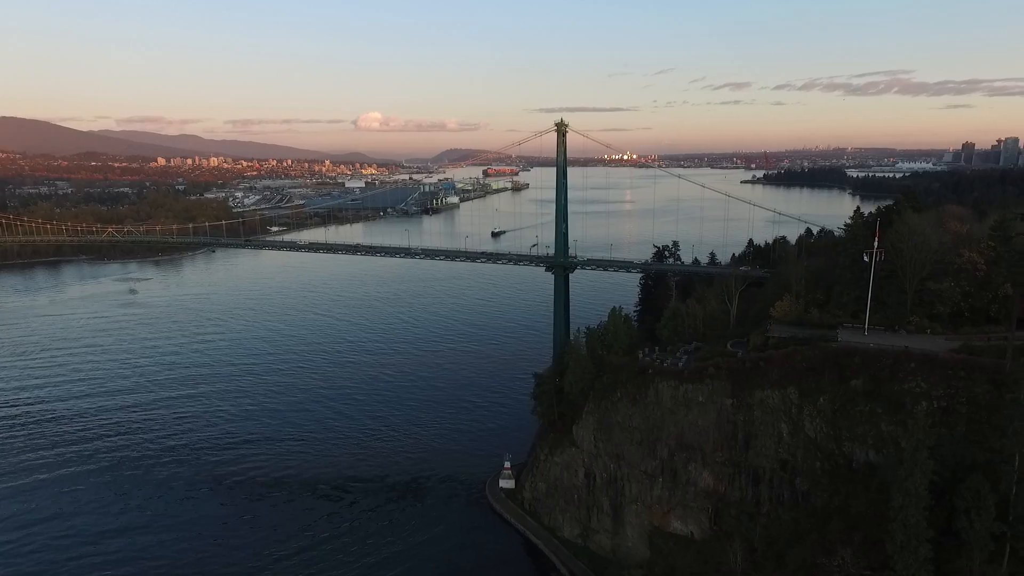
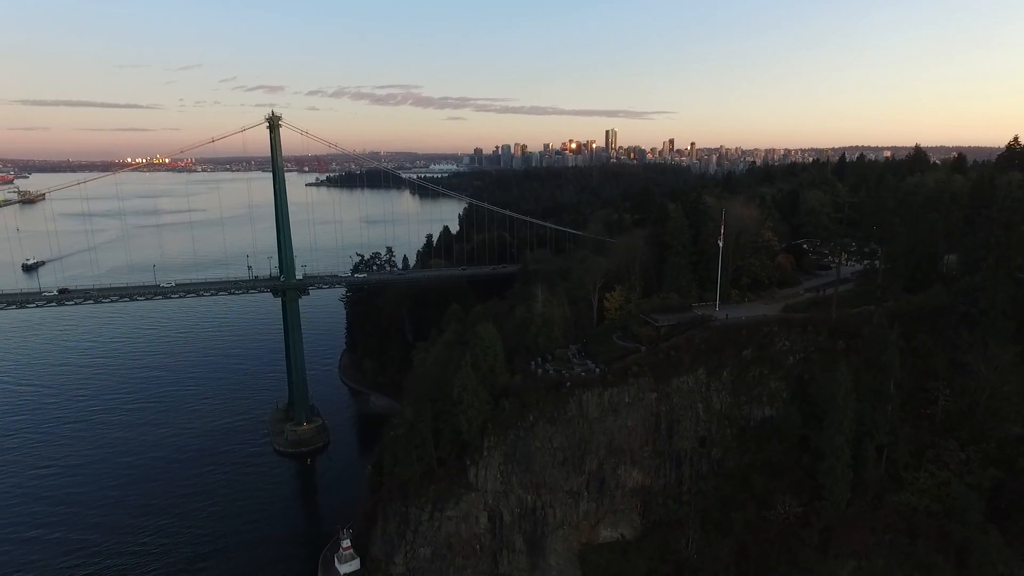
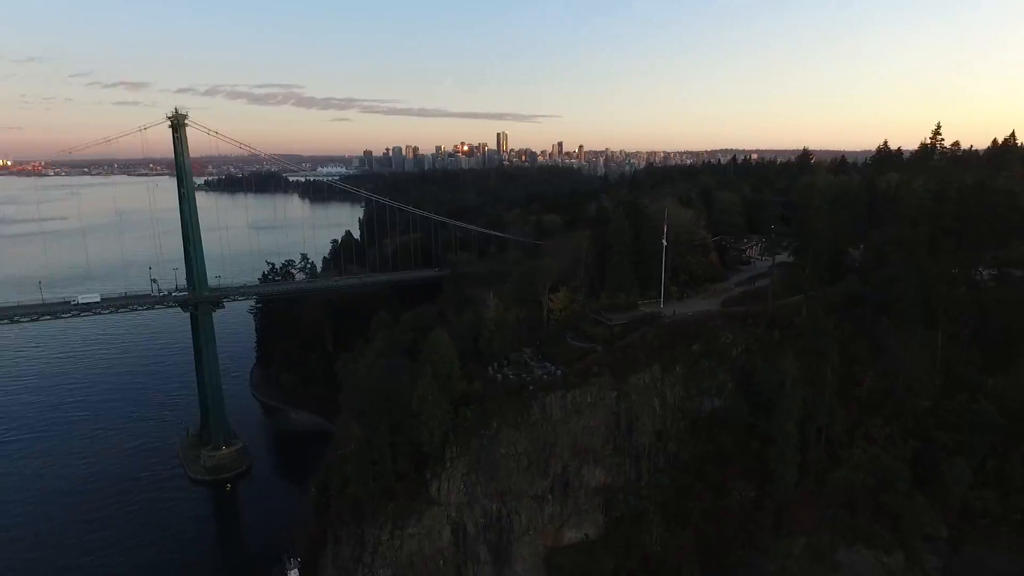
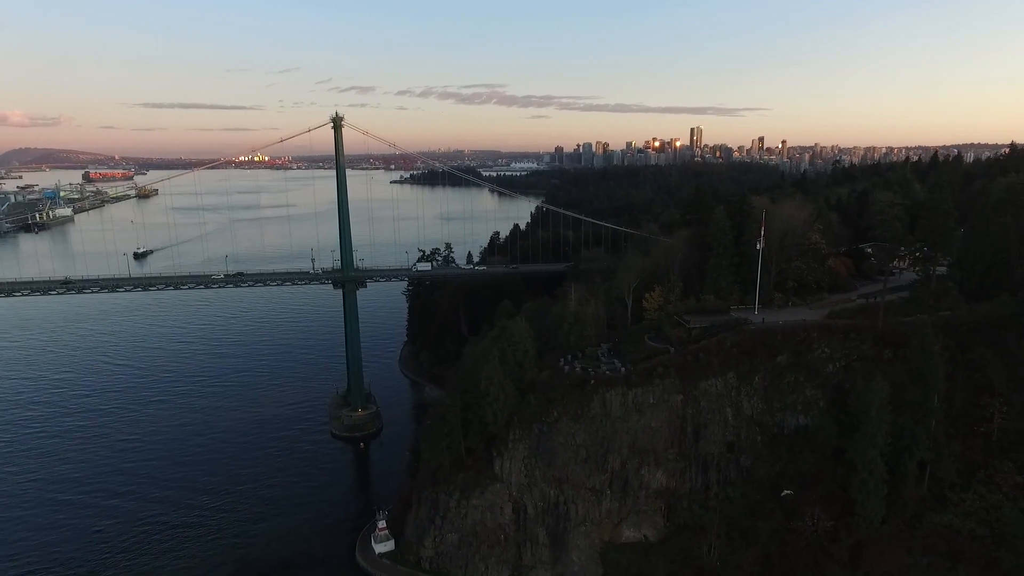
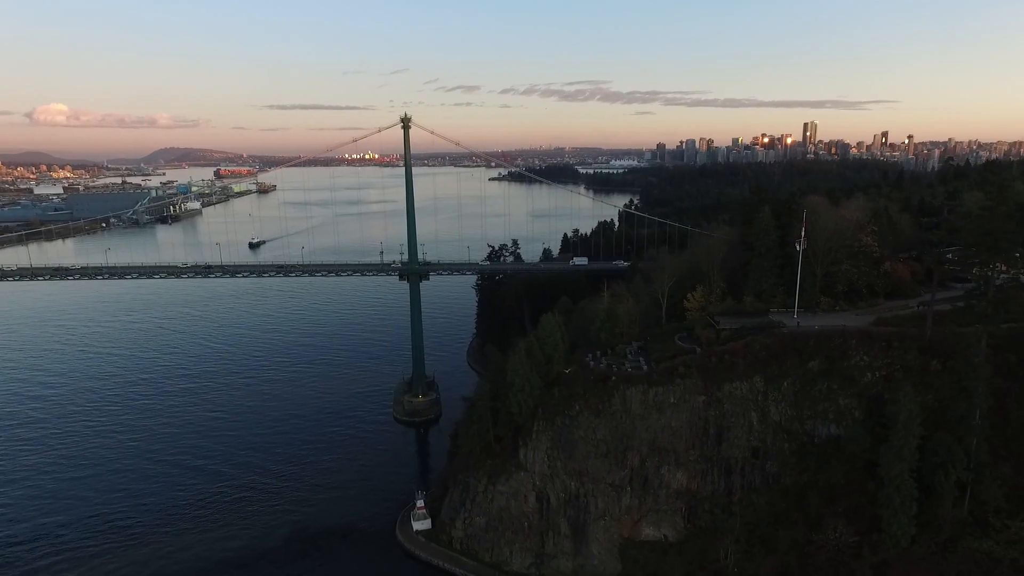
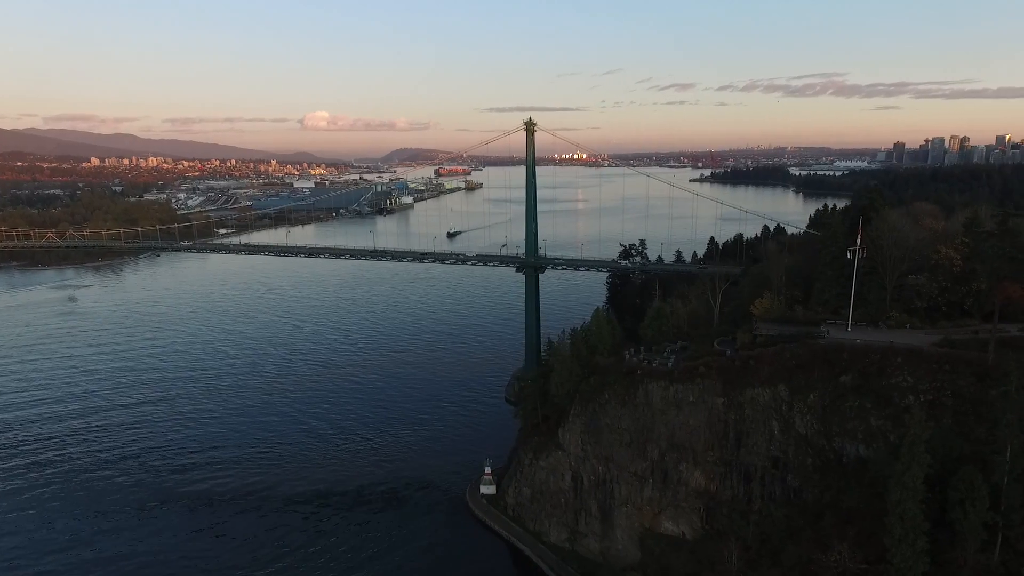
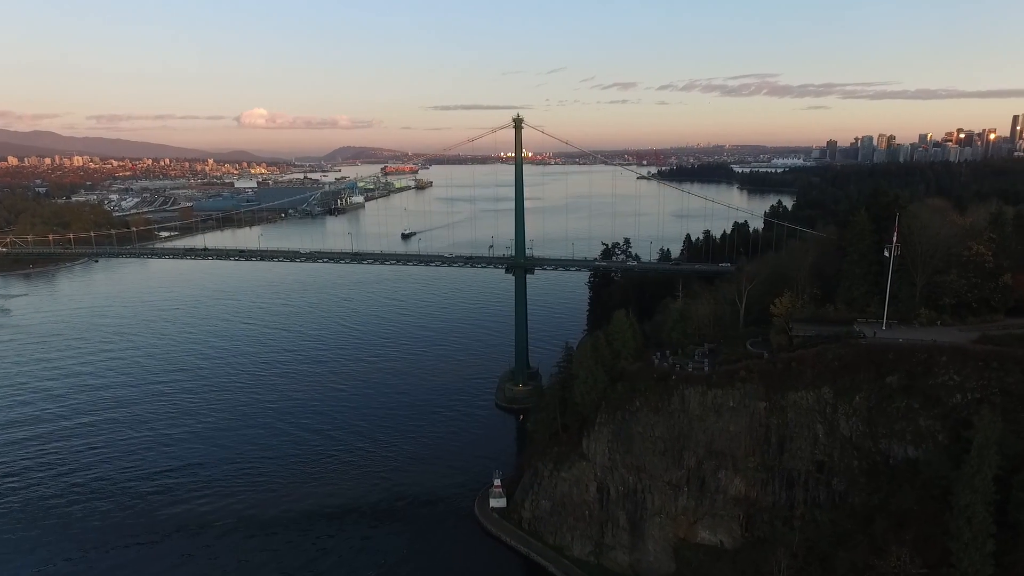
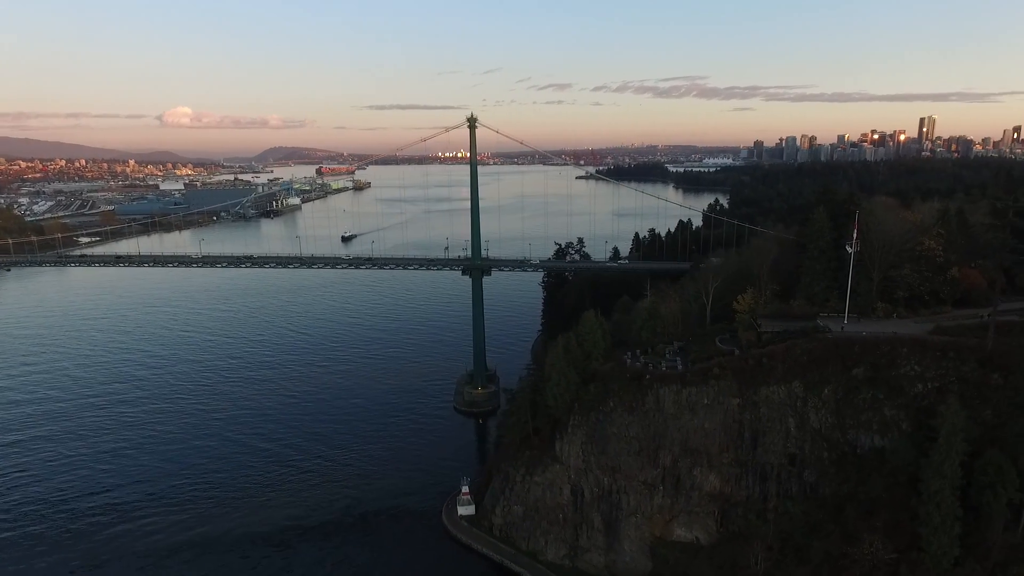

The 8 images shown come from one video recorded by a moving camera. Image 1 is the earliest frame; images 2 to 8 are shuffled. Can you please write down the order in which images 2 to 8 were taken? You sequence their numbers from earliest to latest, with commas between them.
6, 7, 8, 5, 4, 2, 3
